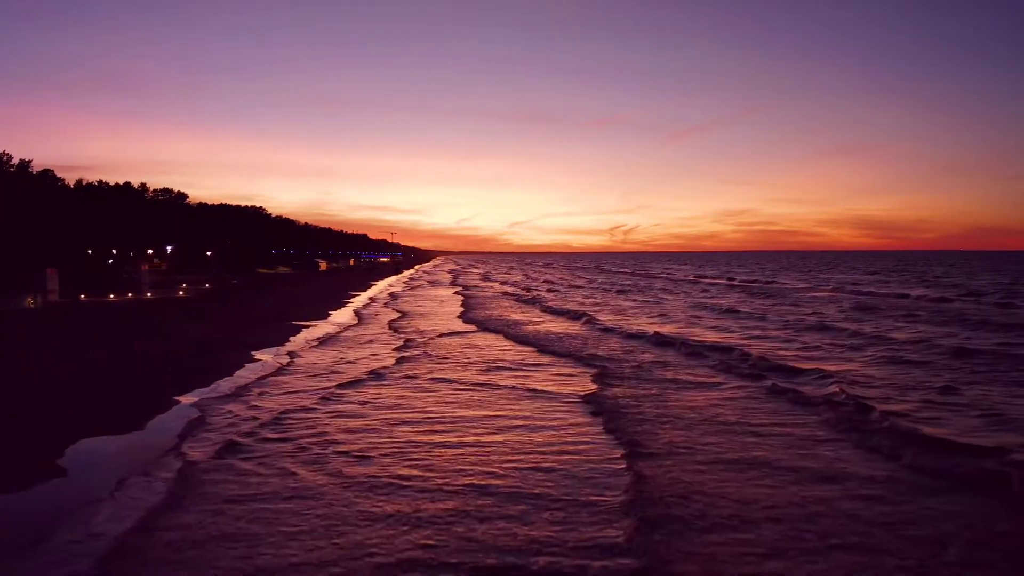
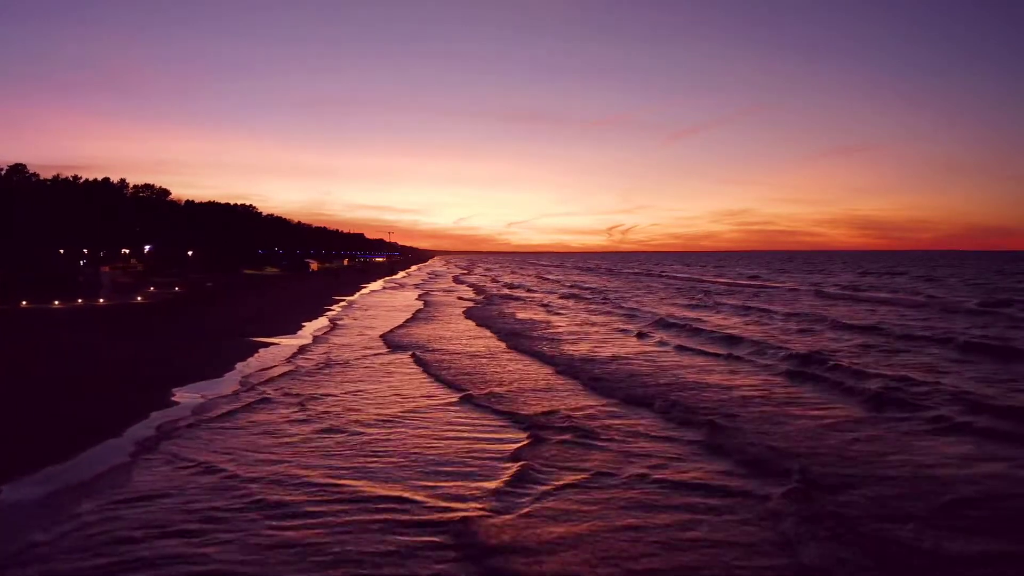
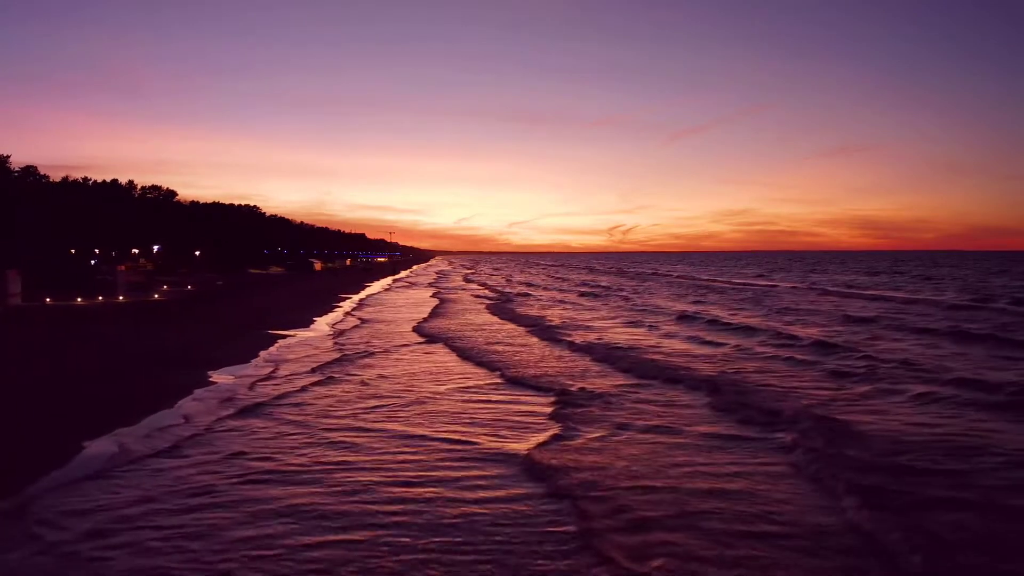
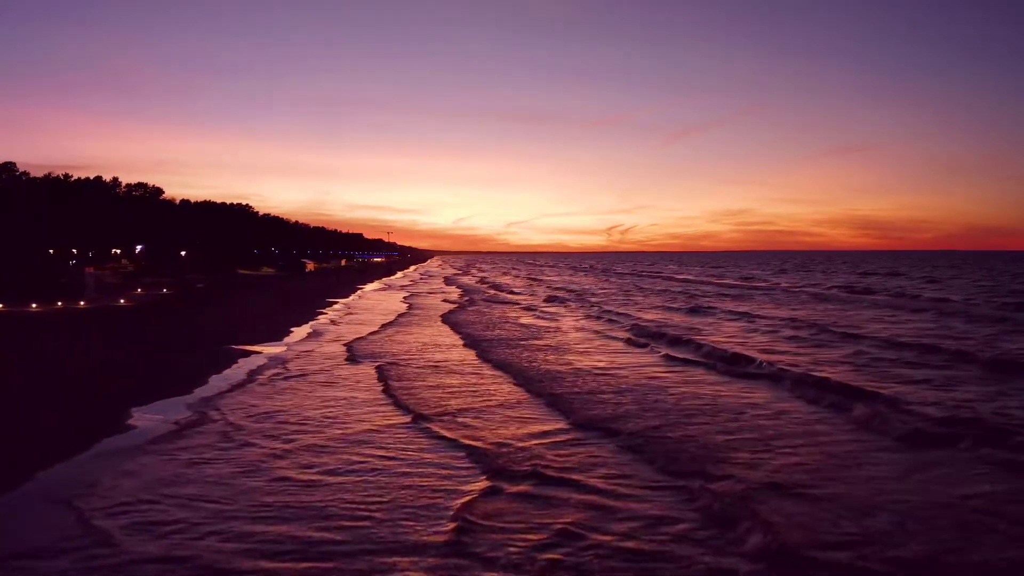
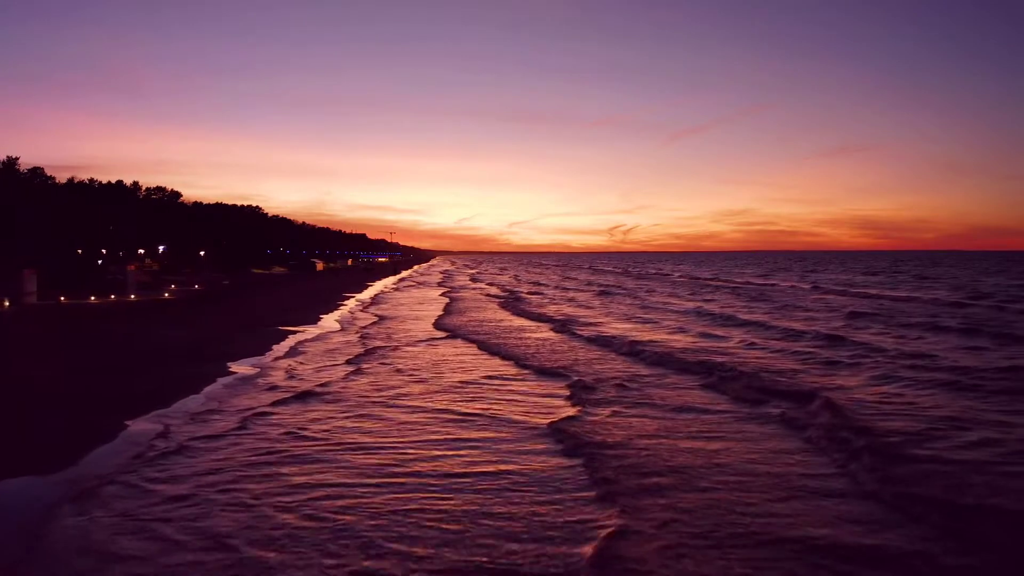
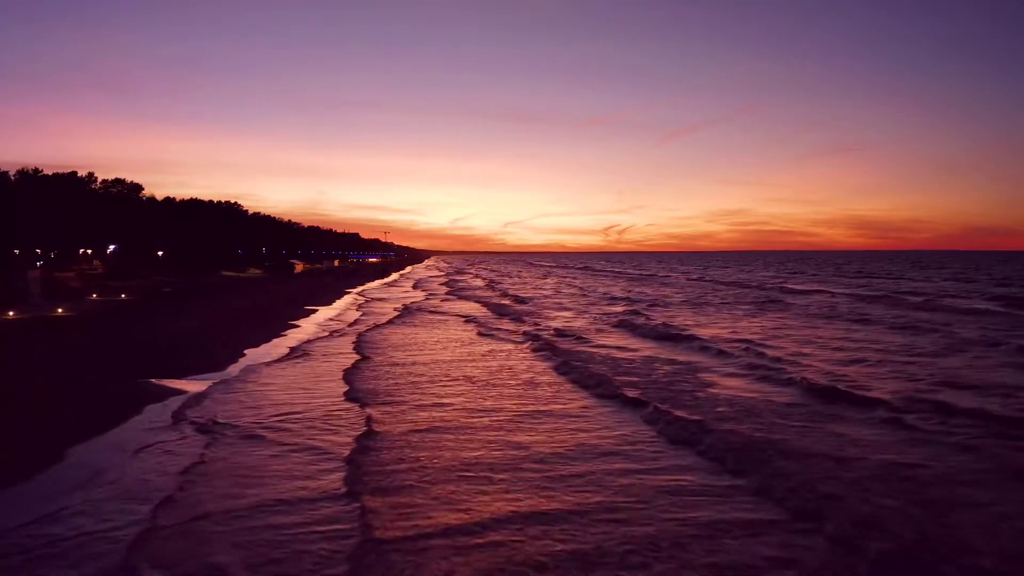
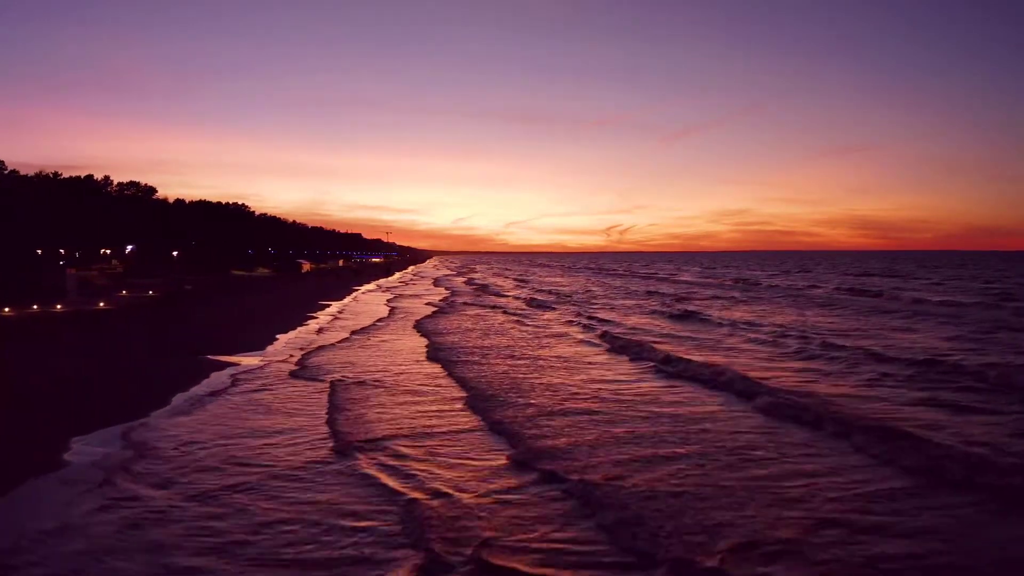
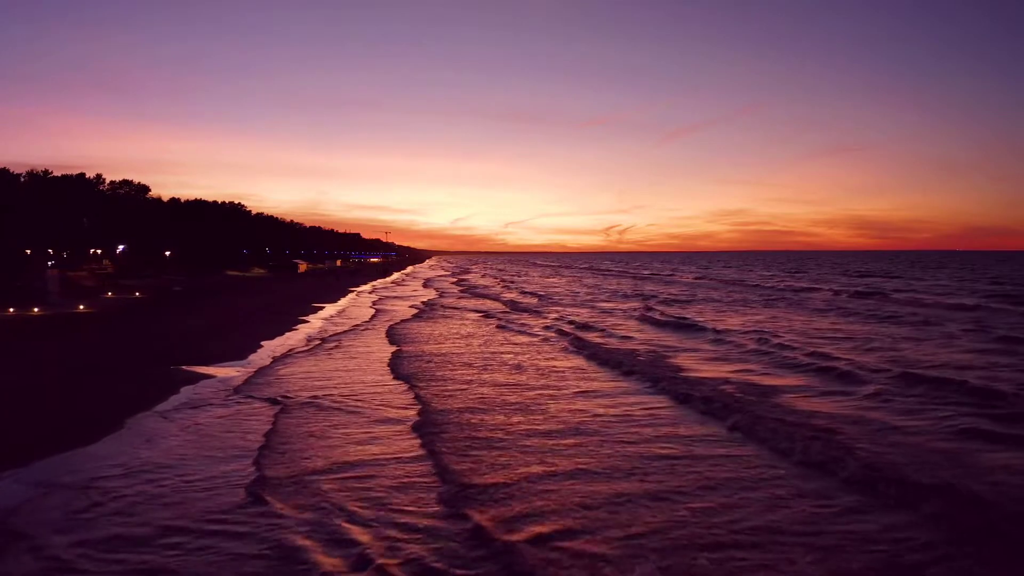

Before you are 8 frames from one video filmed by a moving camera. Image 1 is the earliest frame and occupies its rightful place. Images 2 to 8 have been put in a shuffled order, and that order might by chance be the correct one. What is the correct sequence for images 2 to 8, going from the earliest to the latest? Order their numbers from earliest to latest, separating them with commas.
5, 3, 2, 4, 7, 8, 6
